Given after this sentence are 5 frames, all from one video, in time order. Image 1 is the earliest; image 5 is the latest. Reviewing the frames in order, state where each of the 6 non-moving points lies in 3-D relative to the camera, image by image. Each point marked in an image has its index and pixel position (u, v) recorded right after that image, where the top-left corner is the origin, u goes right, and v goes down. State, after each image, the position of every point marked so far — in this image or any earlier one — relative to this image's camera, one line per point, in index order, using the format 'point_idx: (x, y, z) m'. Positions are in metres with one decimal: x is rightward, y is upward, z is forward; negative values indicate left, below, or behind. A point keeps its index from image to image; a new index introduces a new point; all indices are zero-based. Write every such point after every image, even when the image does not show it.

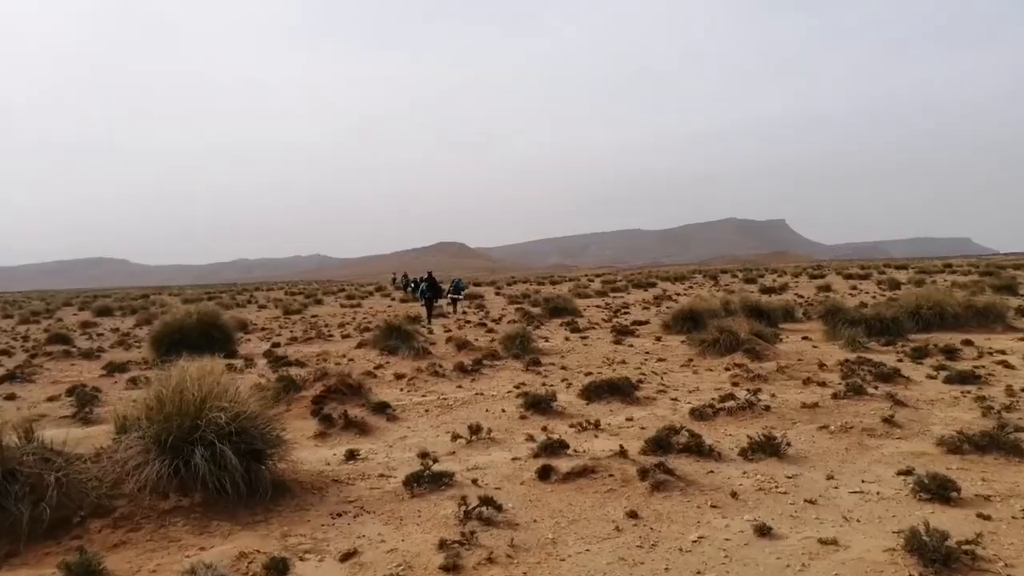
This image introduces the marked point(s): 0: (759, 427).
0: (+3.0, -1.7, +9.5) m
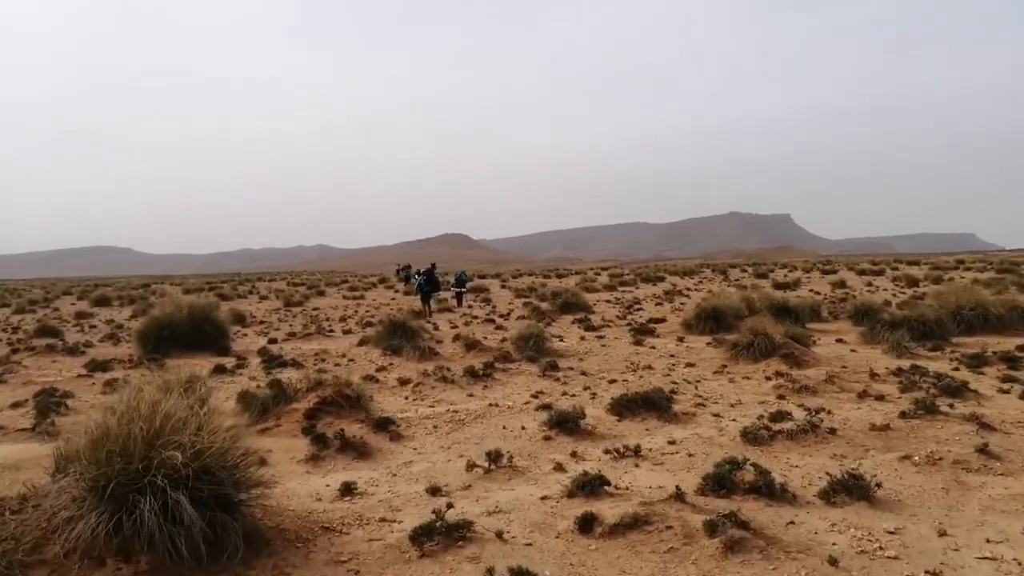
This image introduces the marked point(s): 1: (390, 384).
0: (+3.2, -1.7, +8.1) m
1: (-2.2, -1.7, +14.2) m
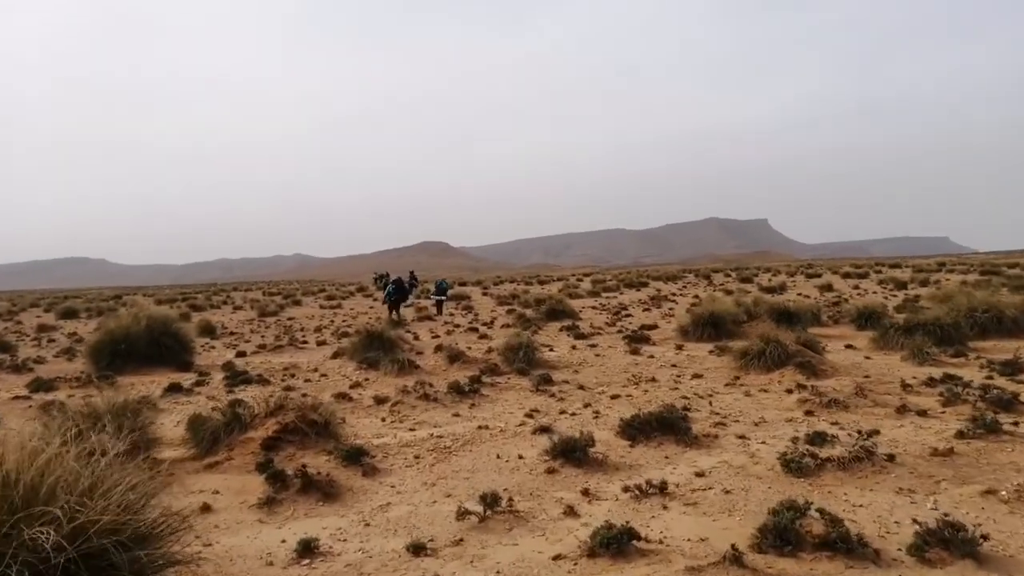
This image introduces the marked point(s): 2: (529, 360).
0: (+3.2, -1.7, +6.6) m
1: (-2.4, -1.8, +12.7) m
2: (+0.4, -1.5, +16.3) m
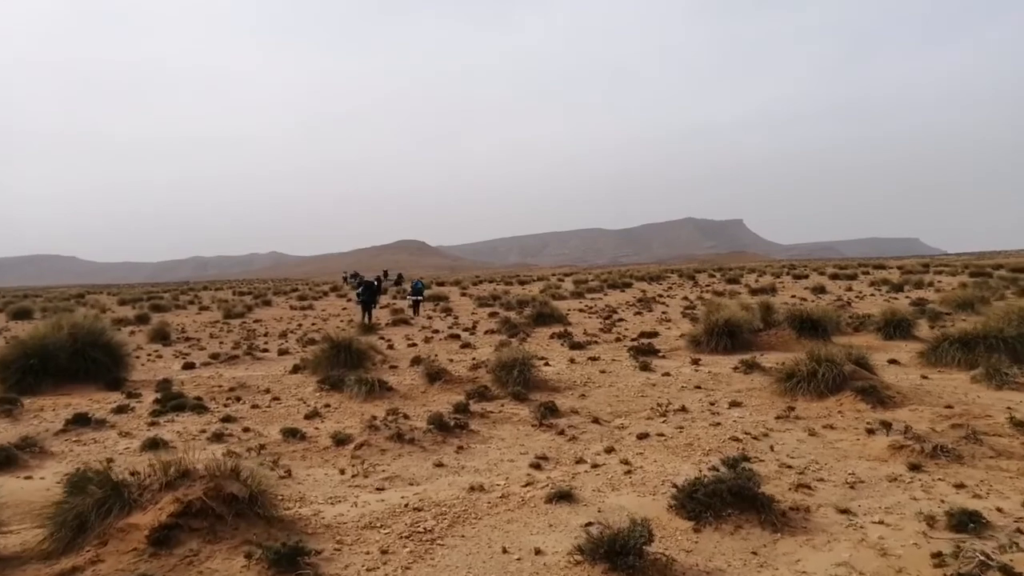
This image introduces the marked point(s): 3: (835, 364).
0: (+3.4, -1.8, +3.9) m
1: (-2.4, -1.9, +9.8) m
2: (+0.2, -1.6, +13.5) m
3: (+5.0, -1.2, +12.2) m
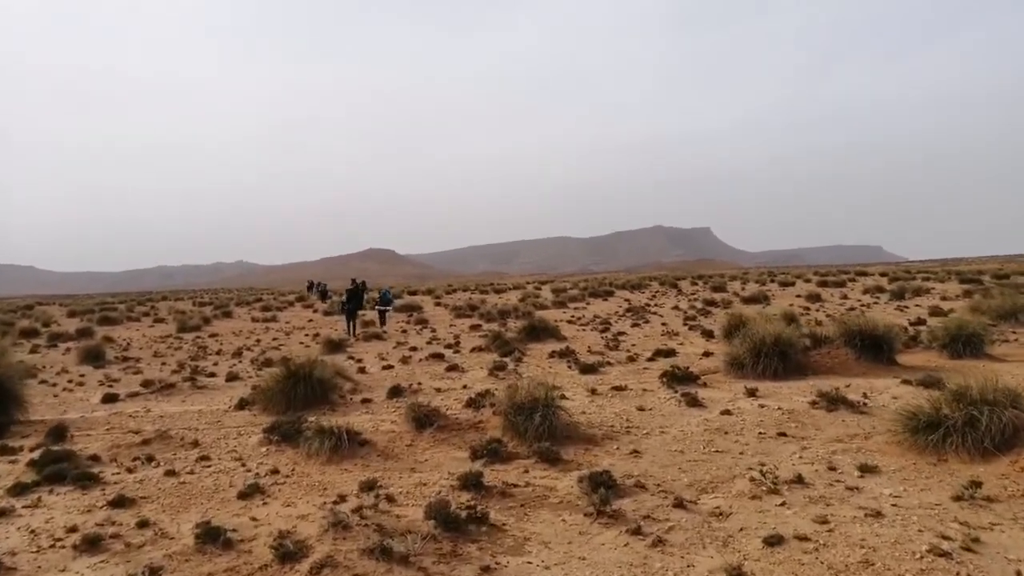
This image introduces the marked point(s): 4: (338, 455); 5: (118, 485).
0: (+4.0, -1.9, +0.3) m
1: (-2.0, -2.1, +6.0) m
2: (+0.5, -1.8, +9.8) m
3: (+5.3, -1.3, +8.7) m
4: (-2.0, -1.9, +9.3) m
5: (-4.2, -2.1, +8.5) m
